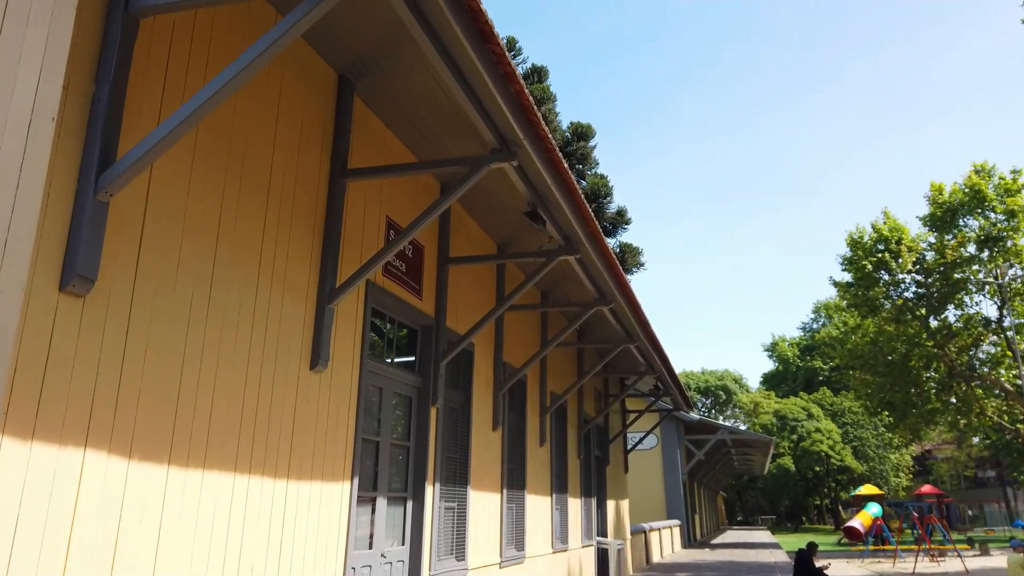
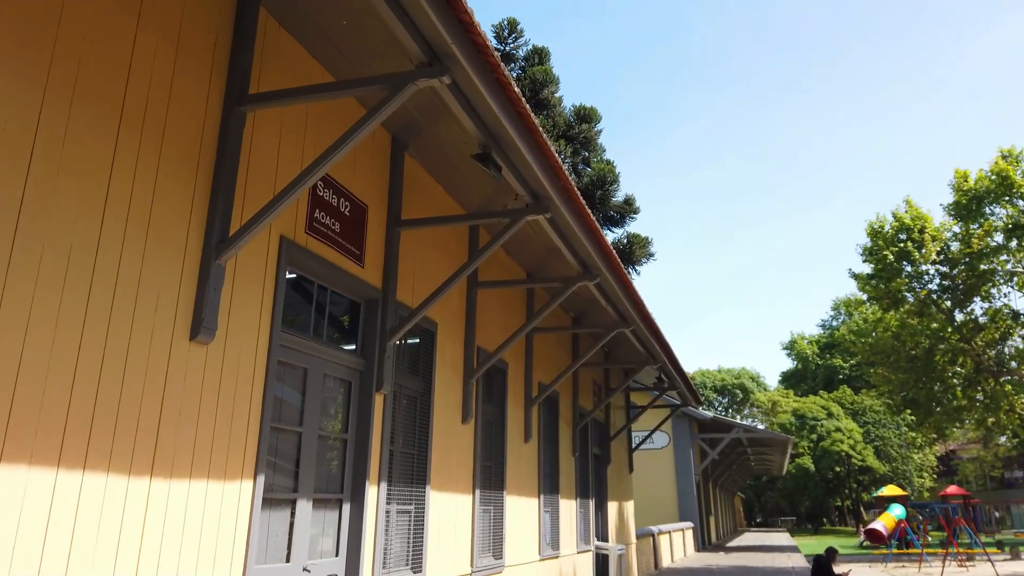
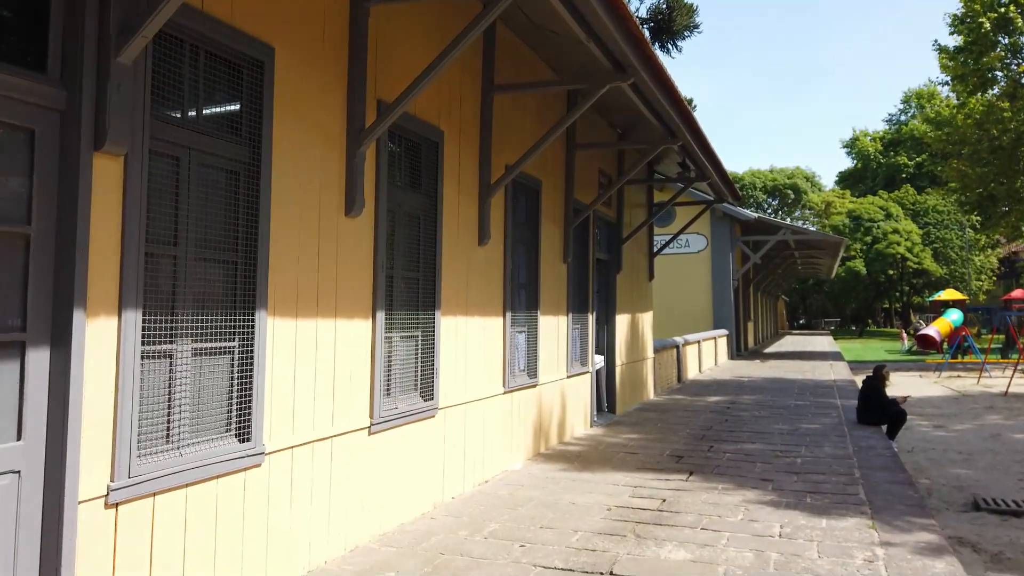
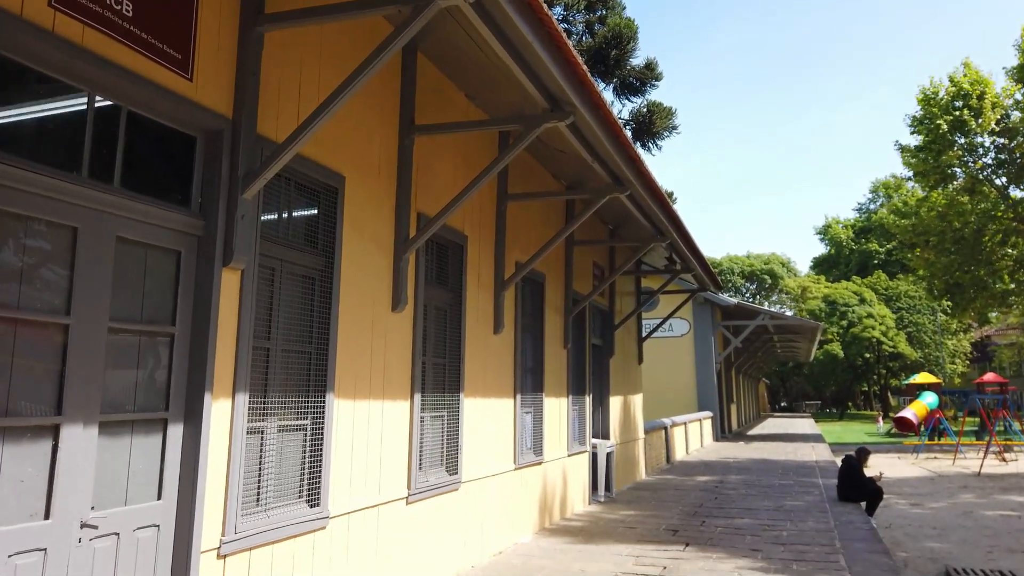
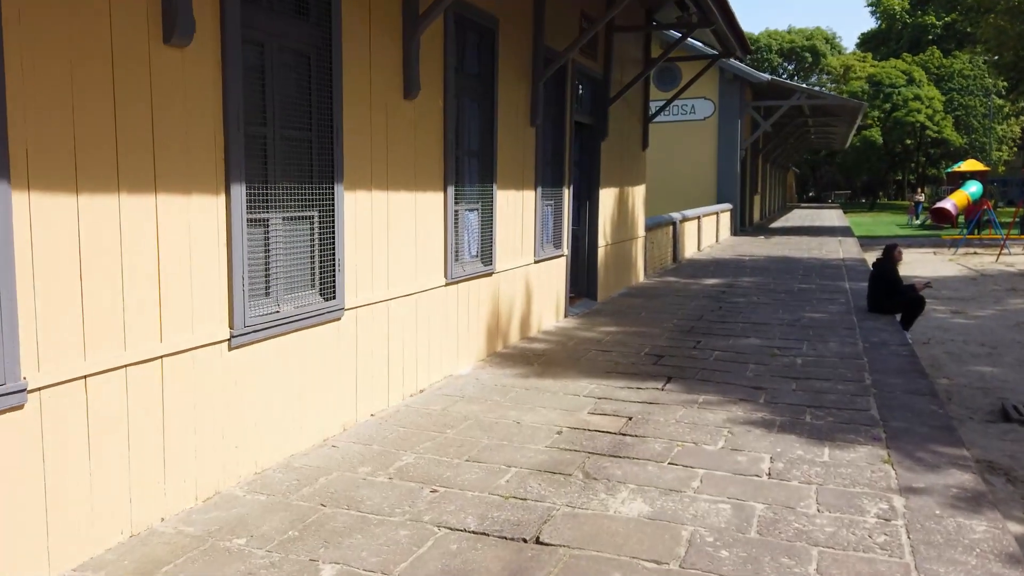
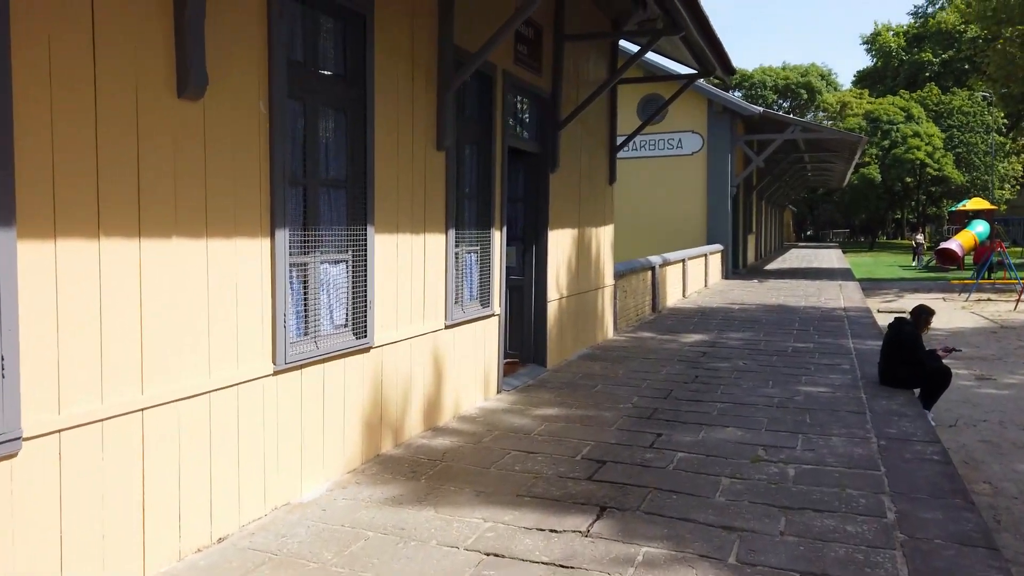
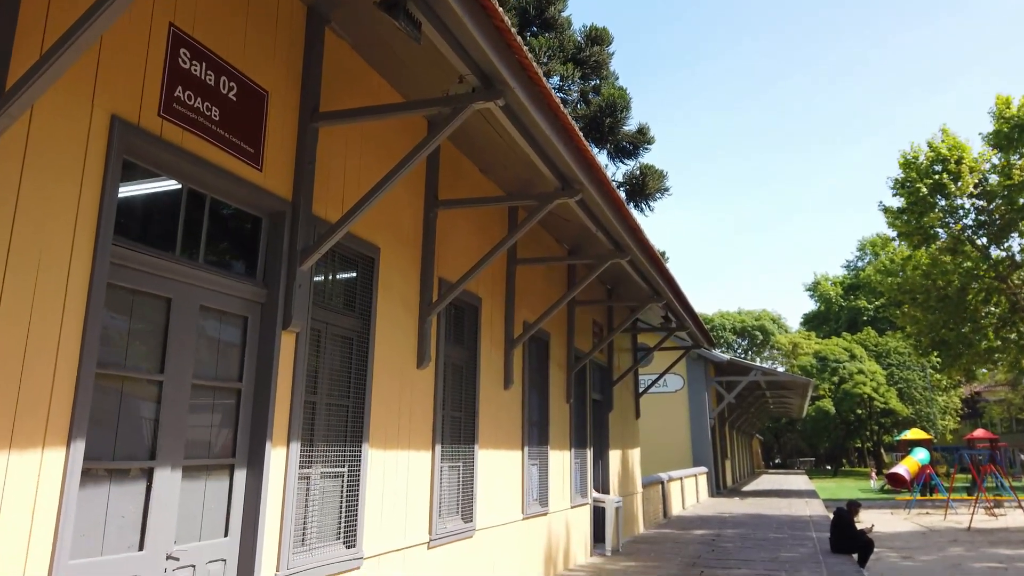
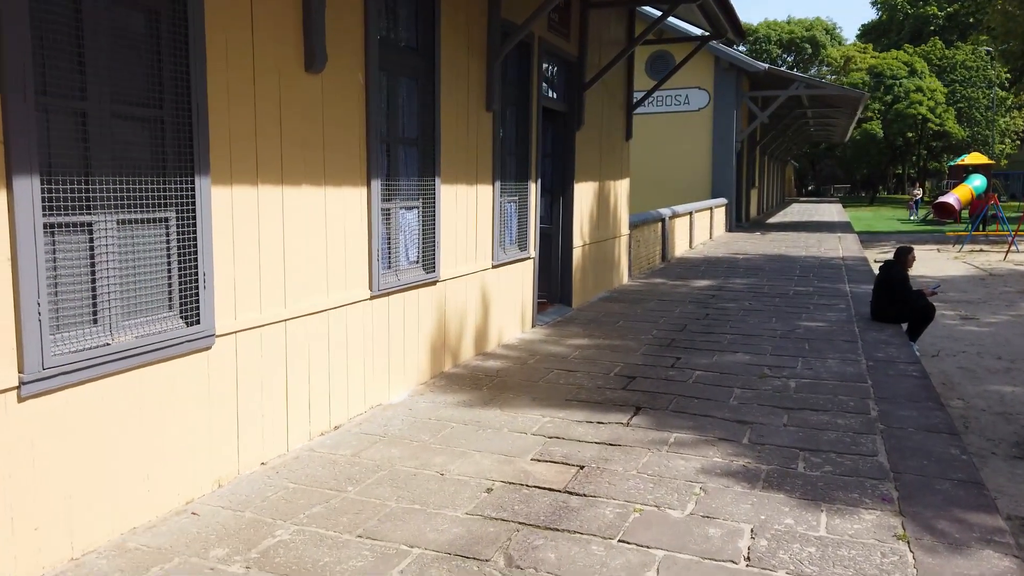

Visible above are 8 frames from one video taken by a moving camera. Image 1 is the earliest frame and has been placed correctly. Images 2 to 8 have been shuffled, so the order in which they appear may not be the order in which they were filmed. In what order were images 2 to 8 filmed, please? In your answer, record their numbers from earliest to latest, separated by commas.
2, 7, 4, 3, 5, 8, 6
